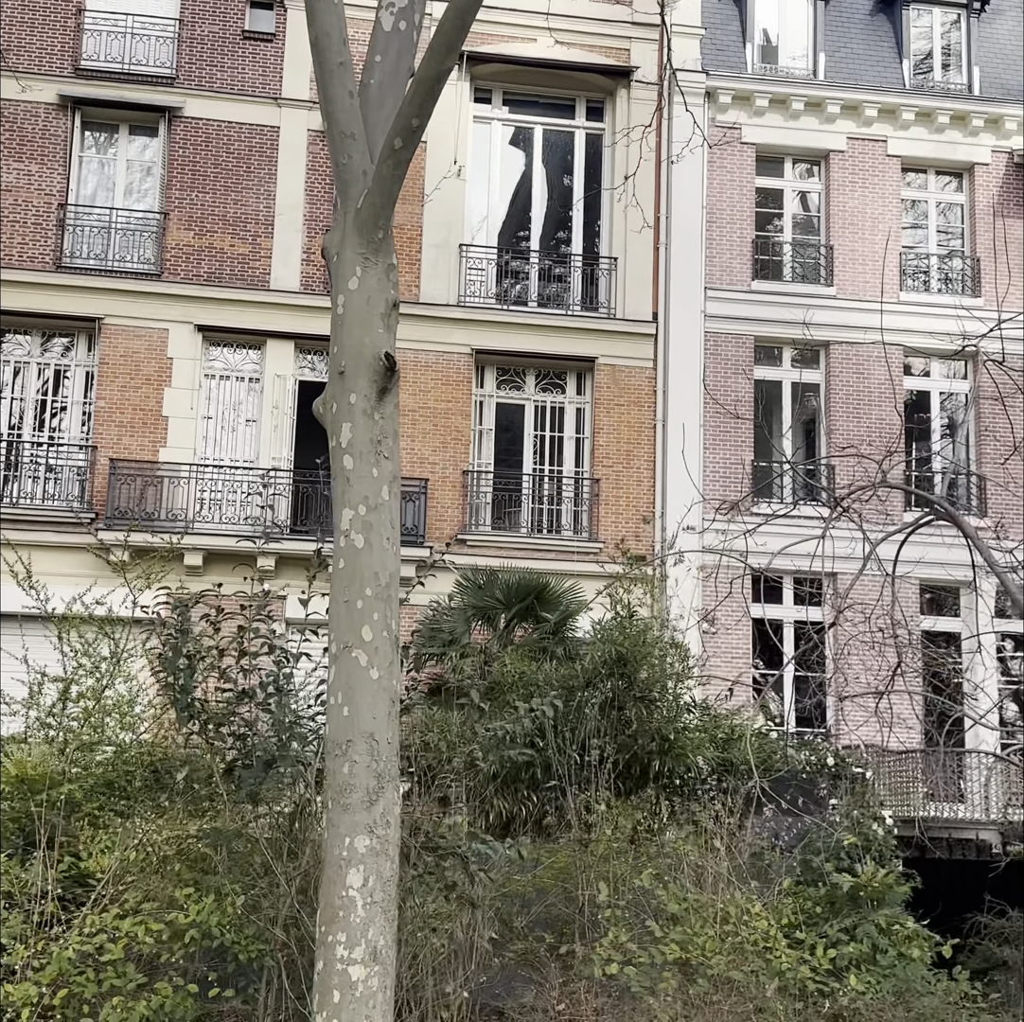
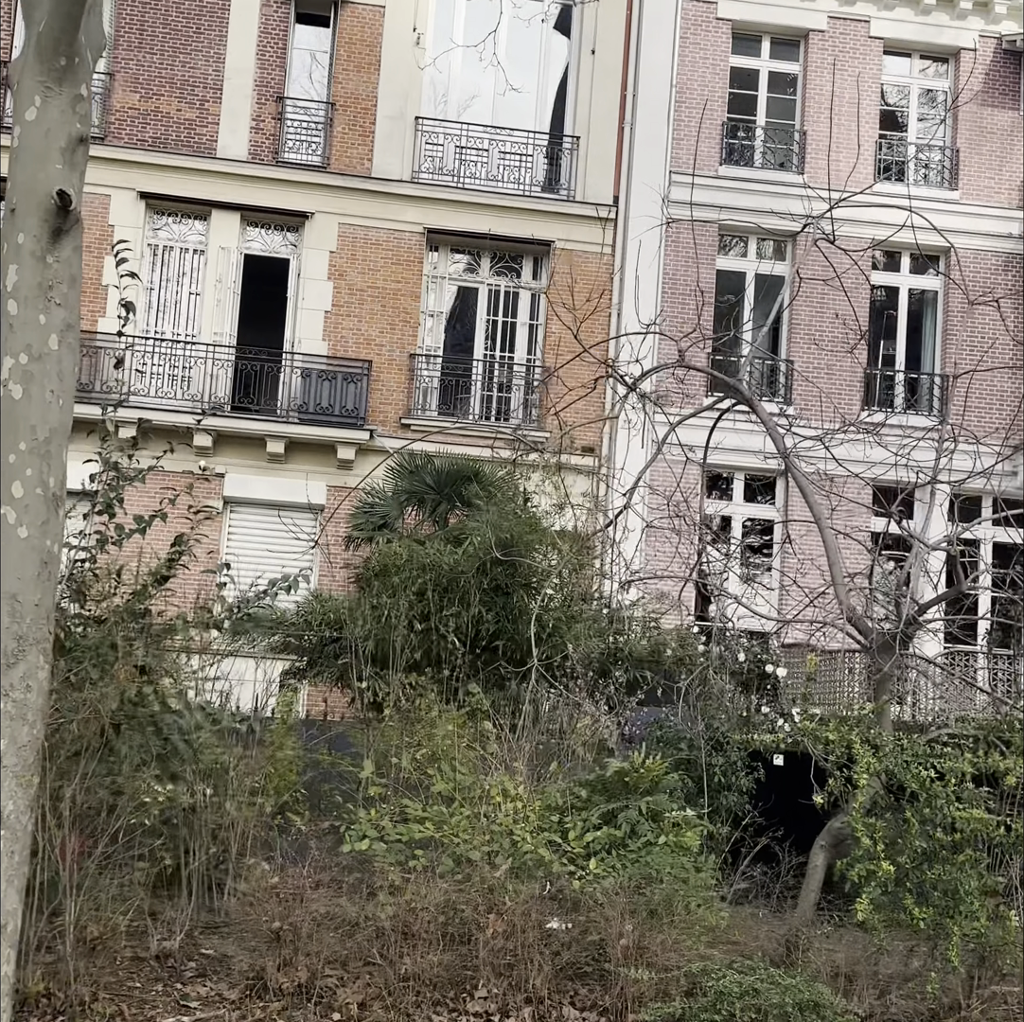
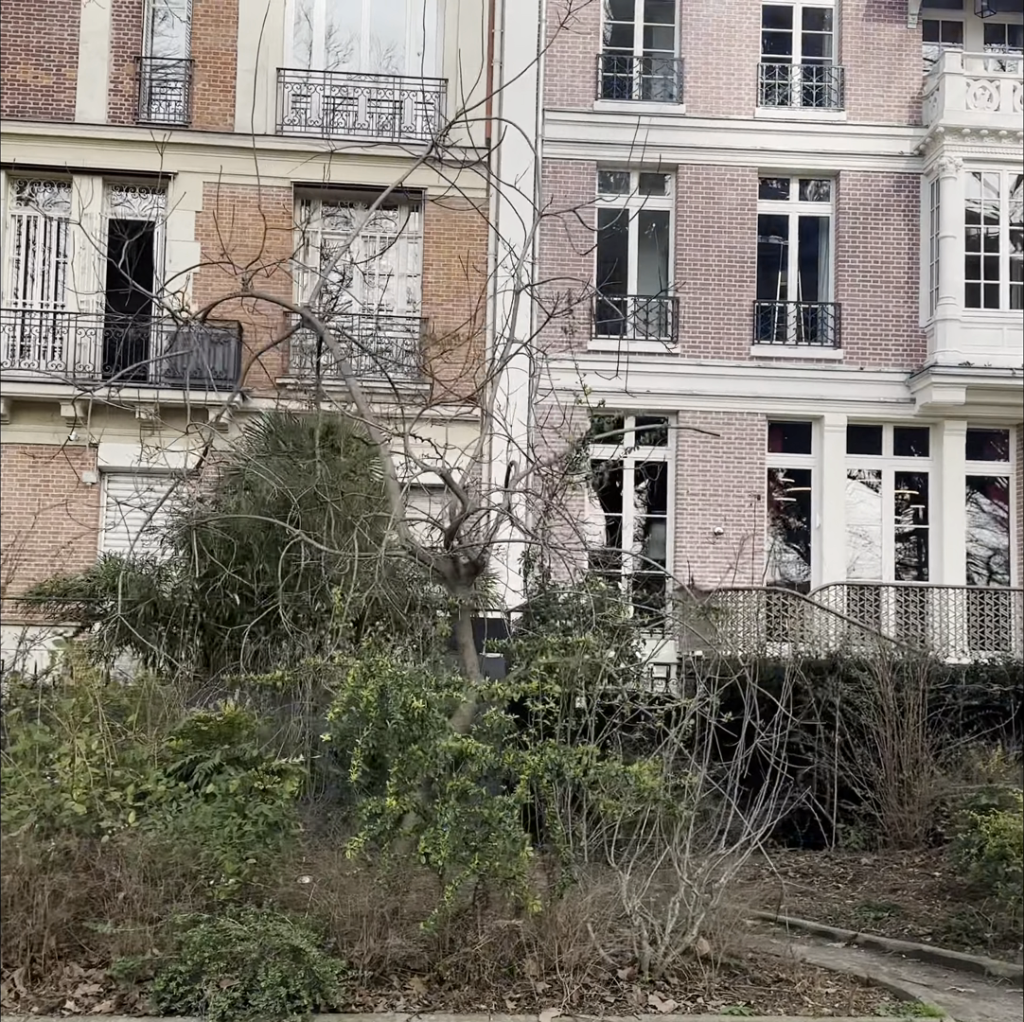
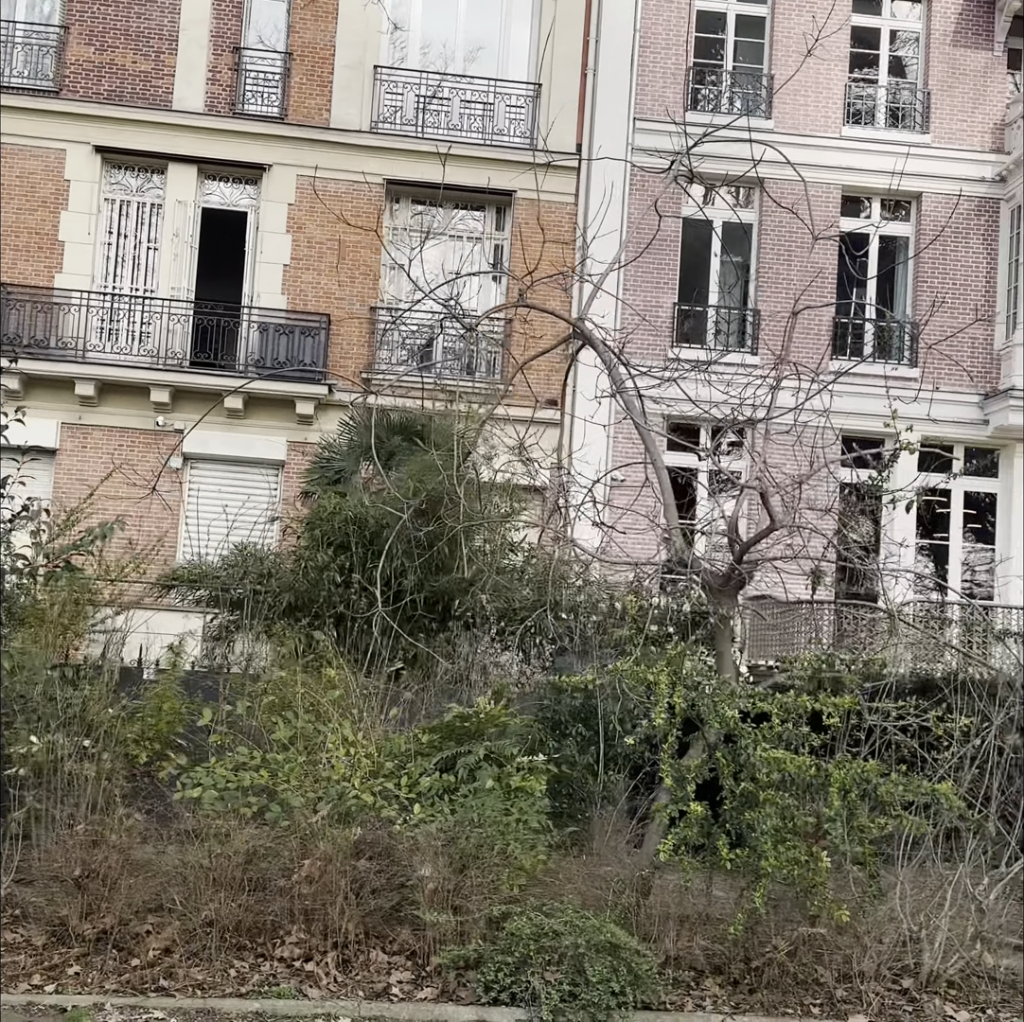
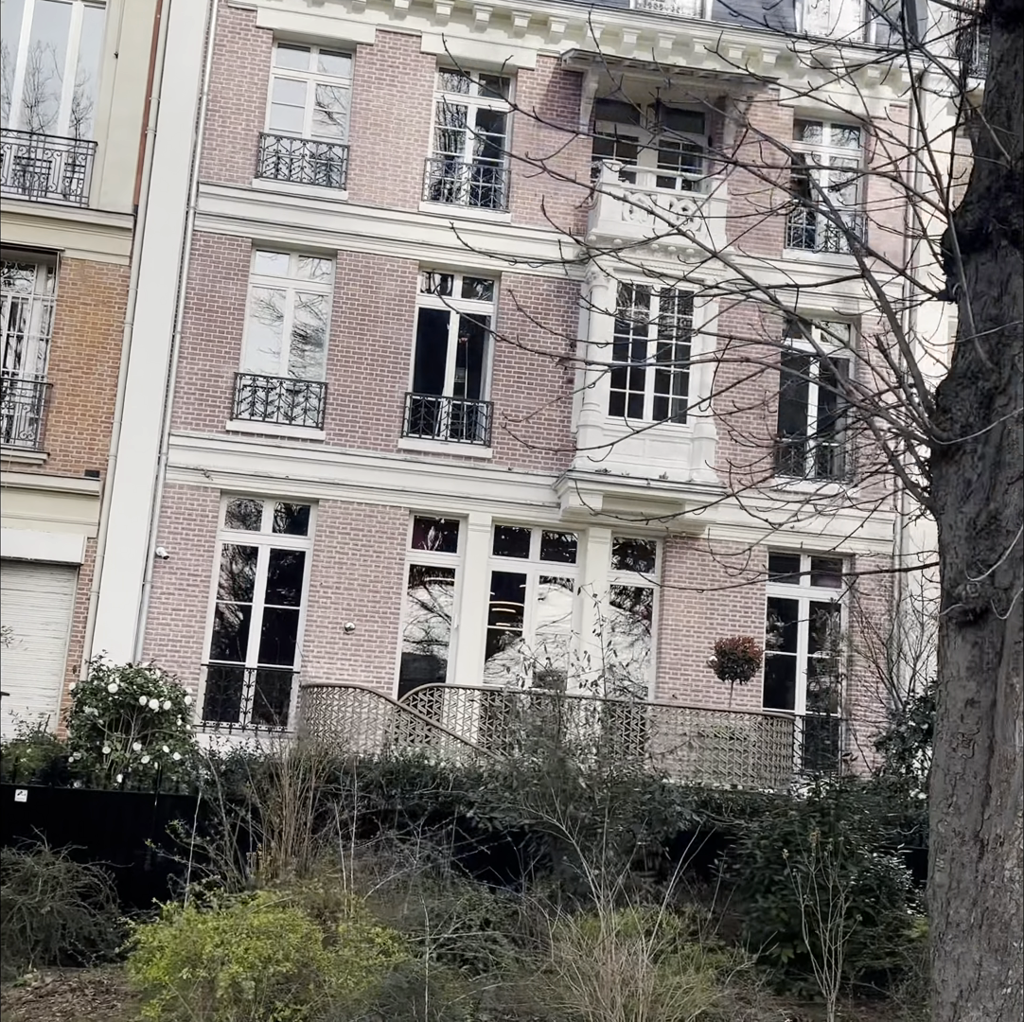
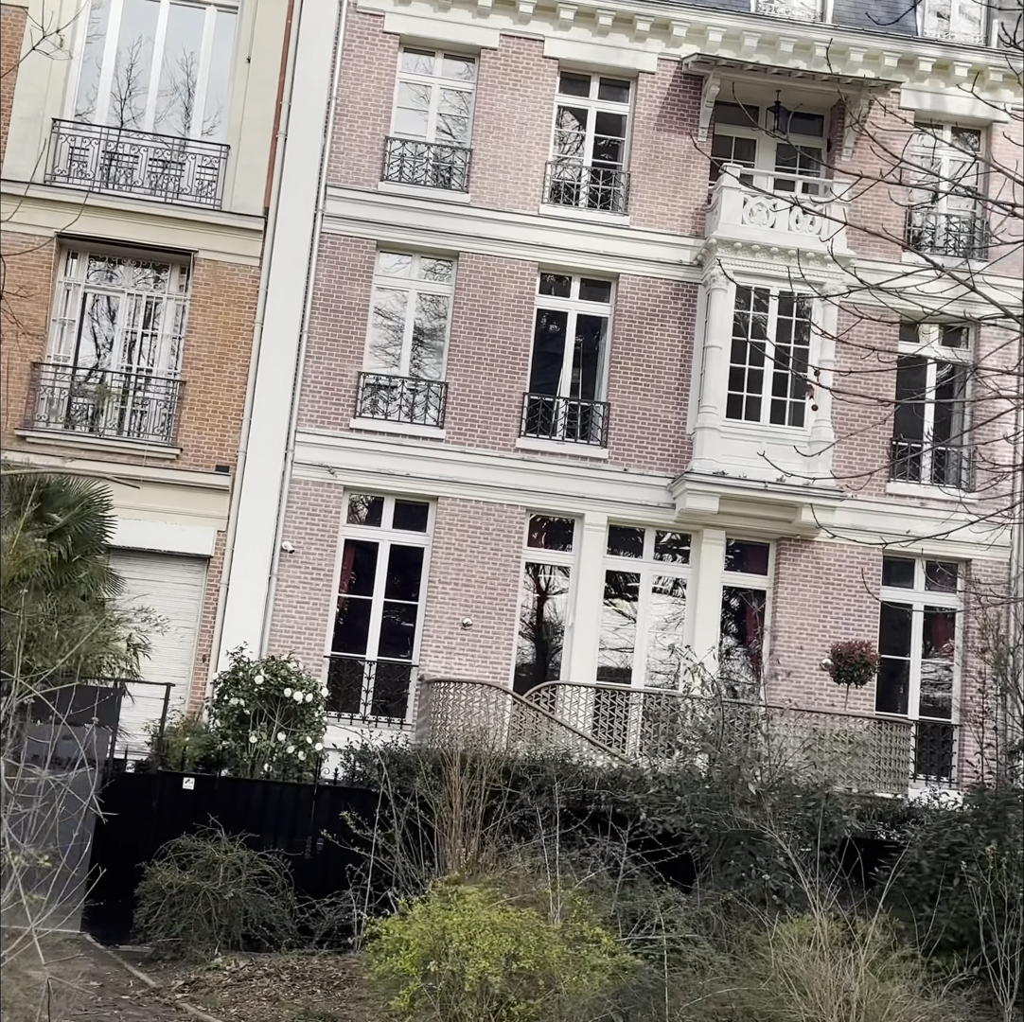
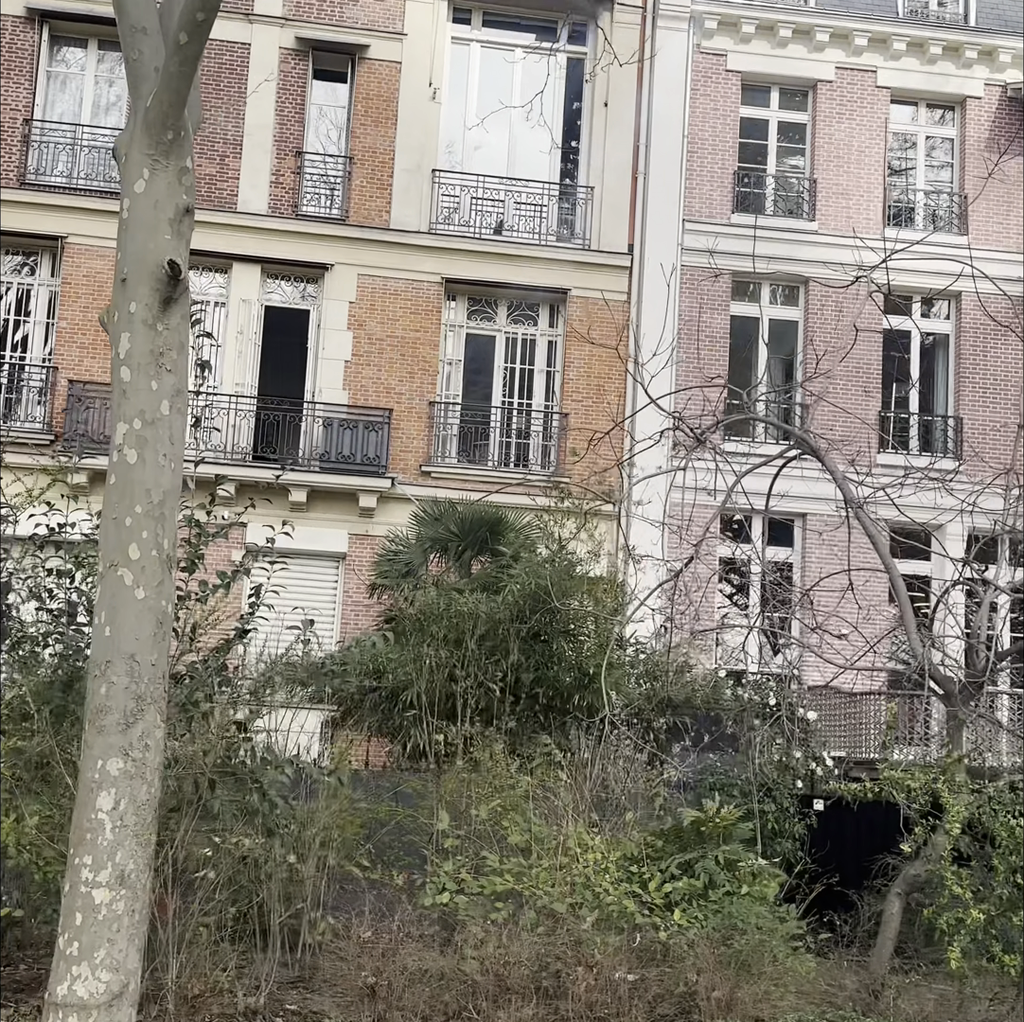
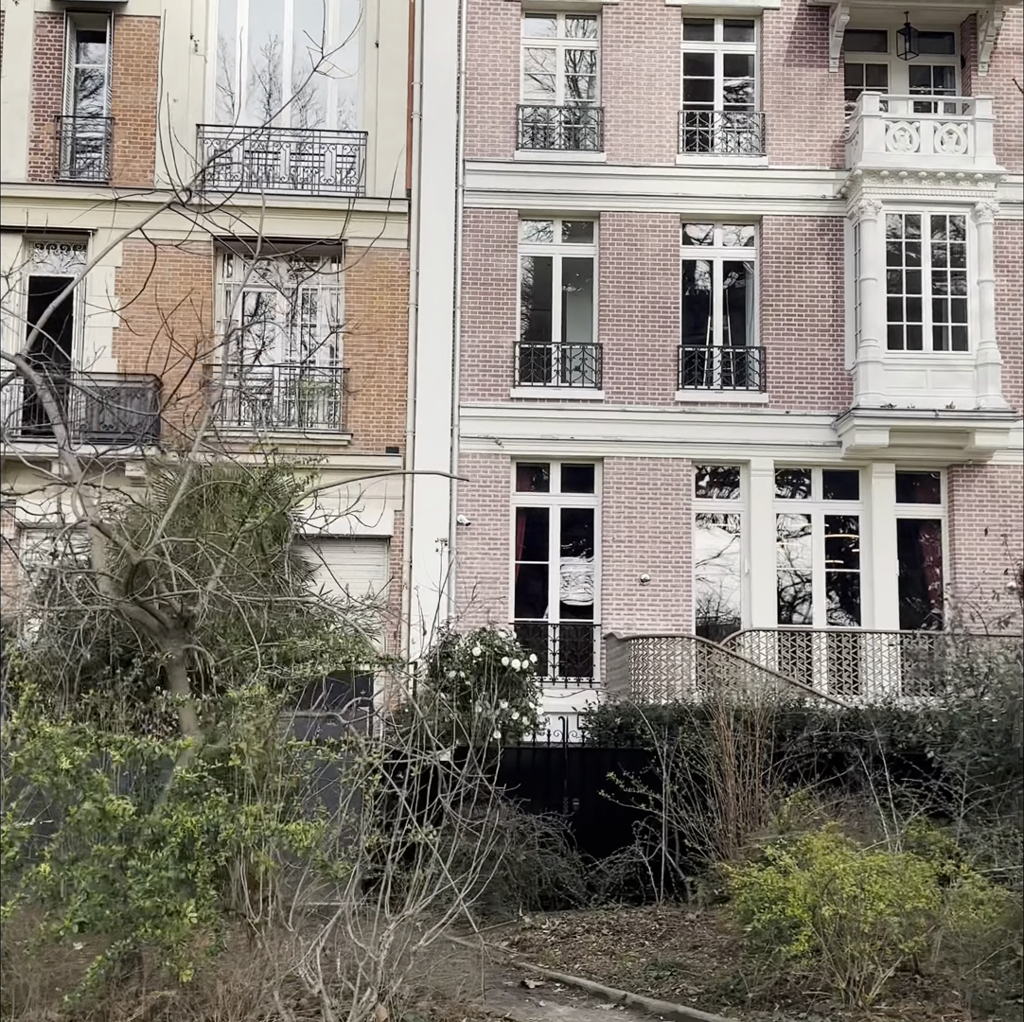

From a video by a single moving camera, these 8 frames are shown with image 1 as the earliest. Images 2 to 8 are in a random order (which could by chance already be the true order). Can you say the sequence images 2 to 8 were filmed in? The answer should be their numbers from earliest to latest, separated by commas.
7, 2, 4, 3, 8, 6, 5
